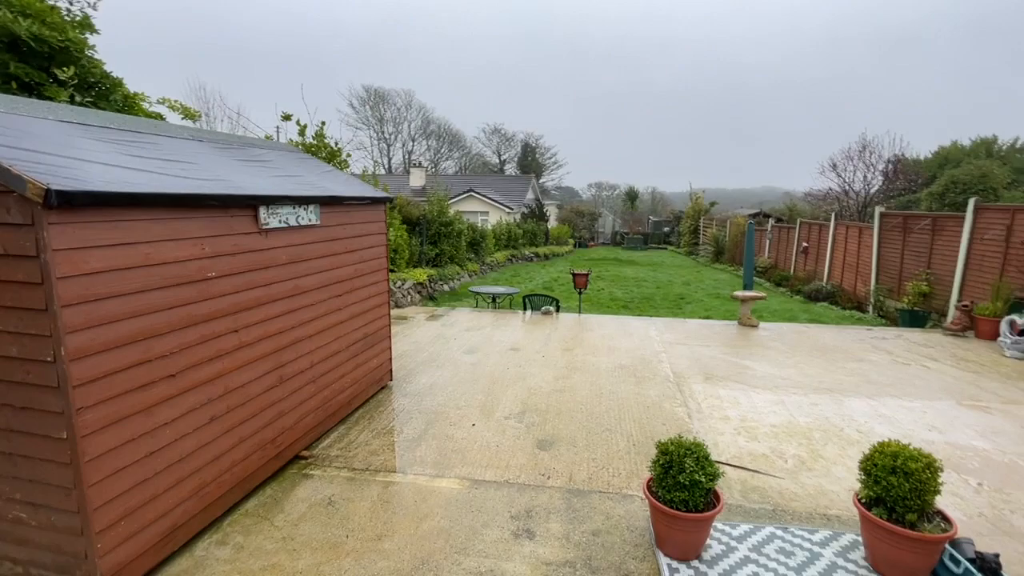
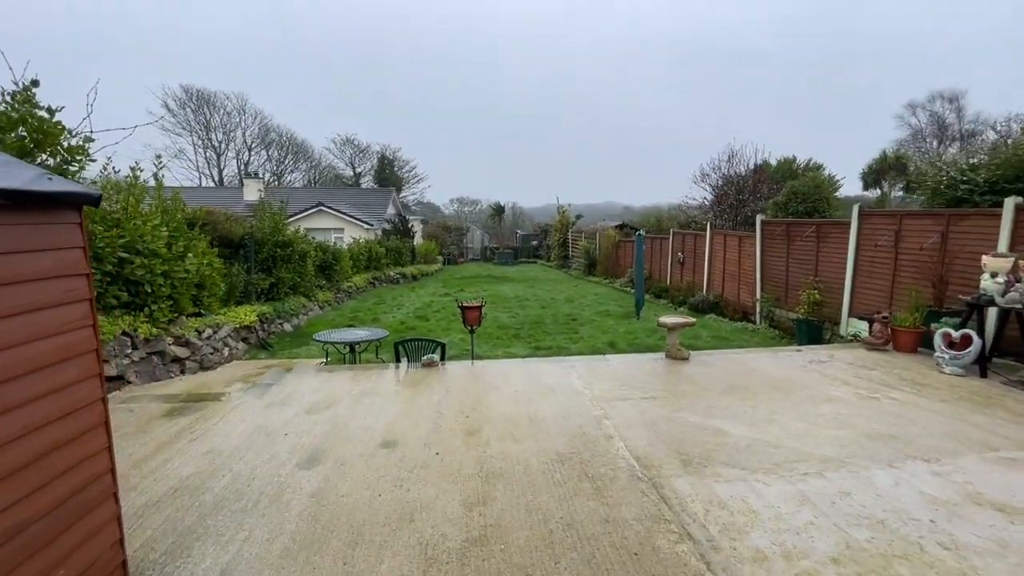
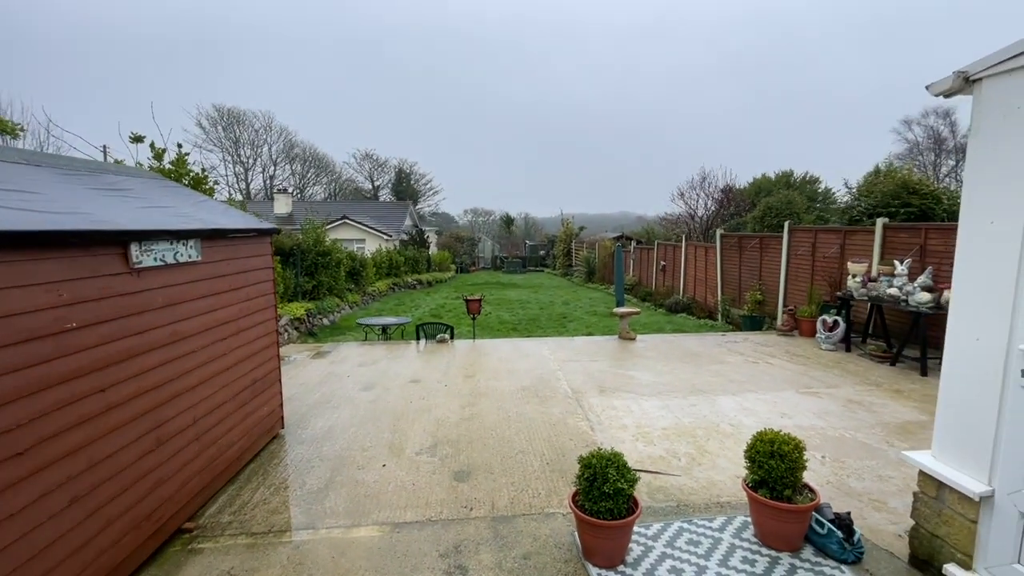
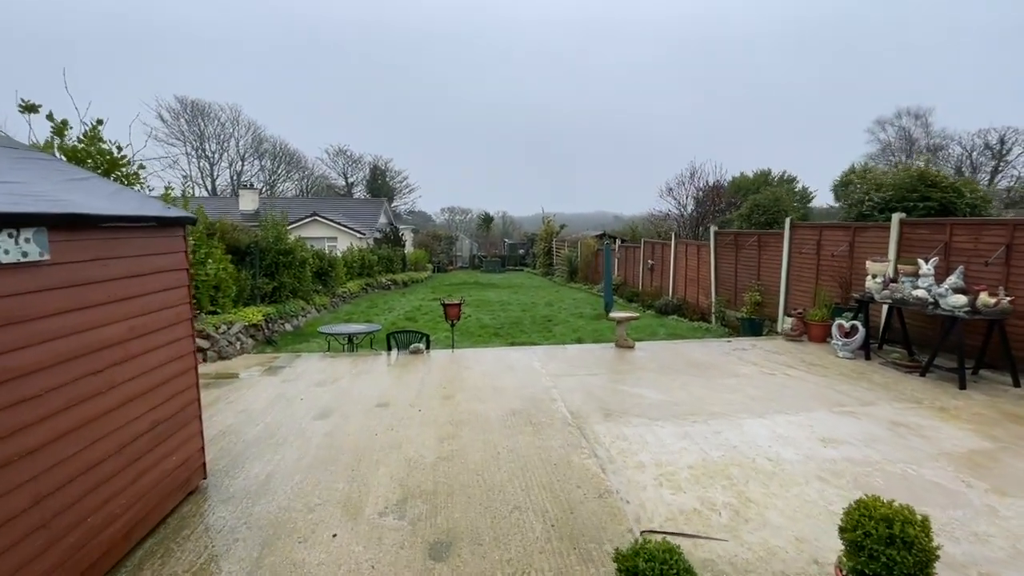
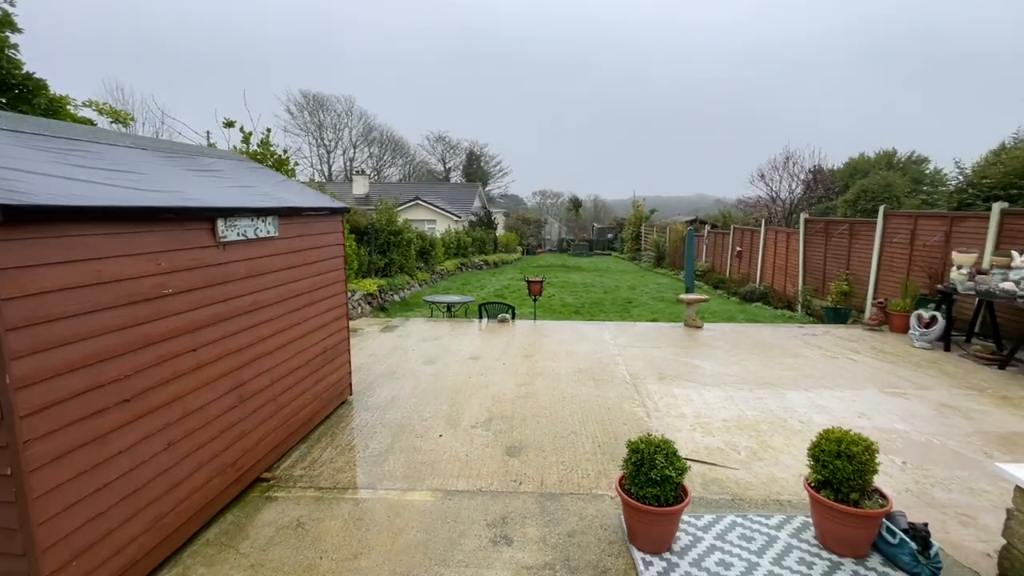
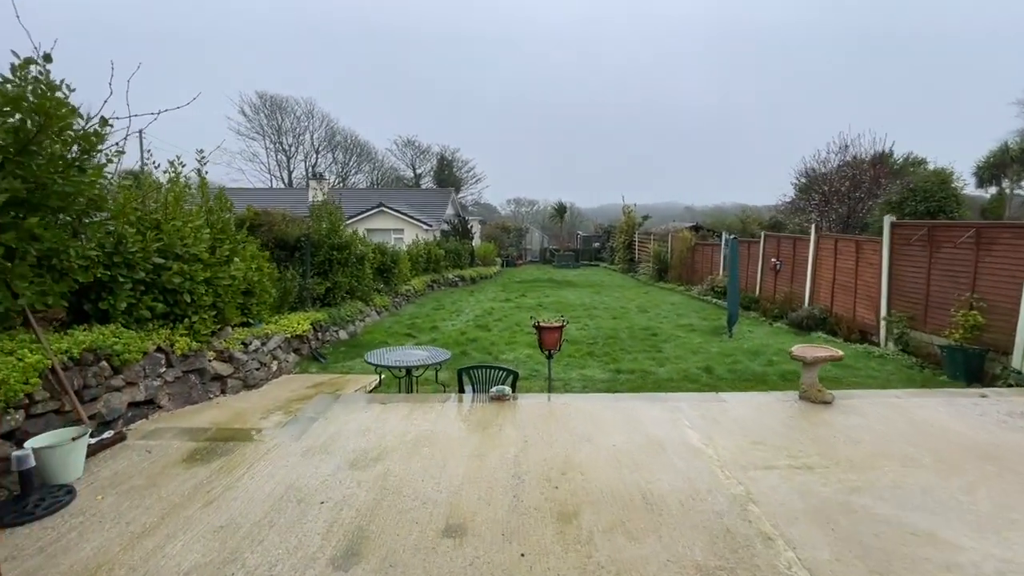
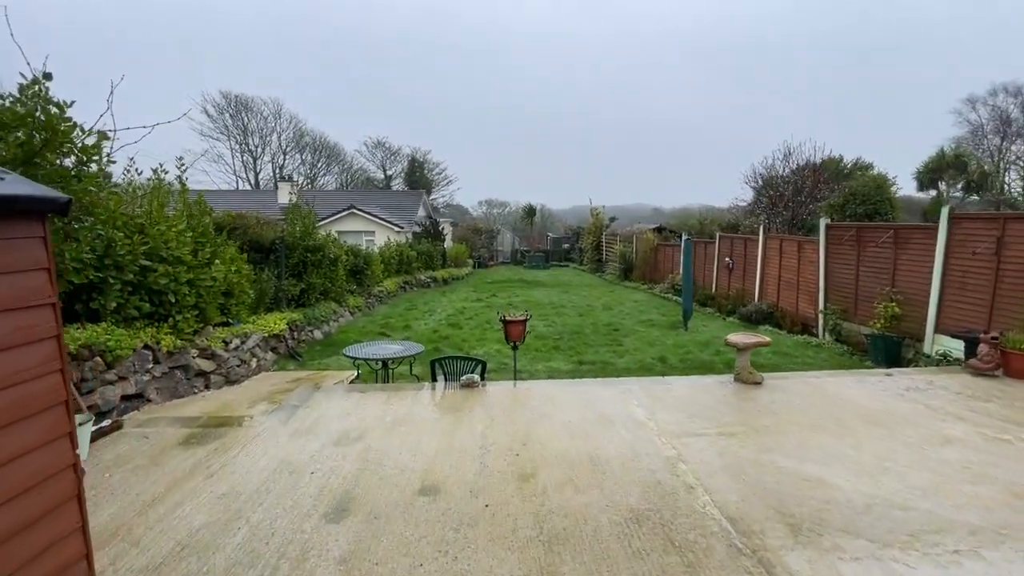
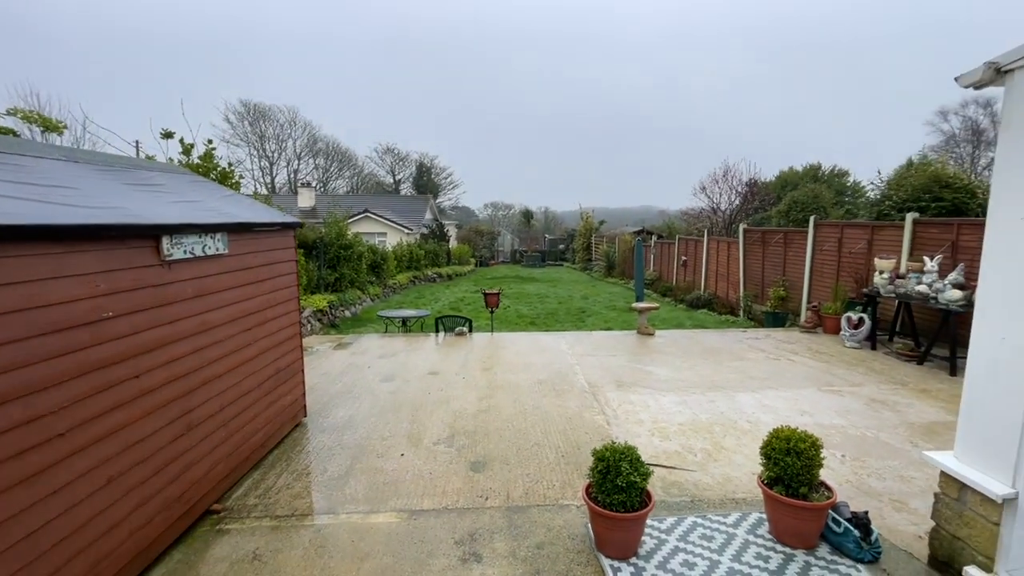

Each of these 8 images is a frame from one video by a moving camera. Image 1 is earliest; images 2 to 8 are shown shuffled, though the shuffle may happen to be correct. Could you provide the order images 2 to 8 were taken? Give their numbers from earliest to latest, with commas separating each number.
5, 8, 3, 4, 2, 7, 6
